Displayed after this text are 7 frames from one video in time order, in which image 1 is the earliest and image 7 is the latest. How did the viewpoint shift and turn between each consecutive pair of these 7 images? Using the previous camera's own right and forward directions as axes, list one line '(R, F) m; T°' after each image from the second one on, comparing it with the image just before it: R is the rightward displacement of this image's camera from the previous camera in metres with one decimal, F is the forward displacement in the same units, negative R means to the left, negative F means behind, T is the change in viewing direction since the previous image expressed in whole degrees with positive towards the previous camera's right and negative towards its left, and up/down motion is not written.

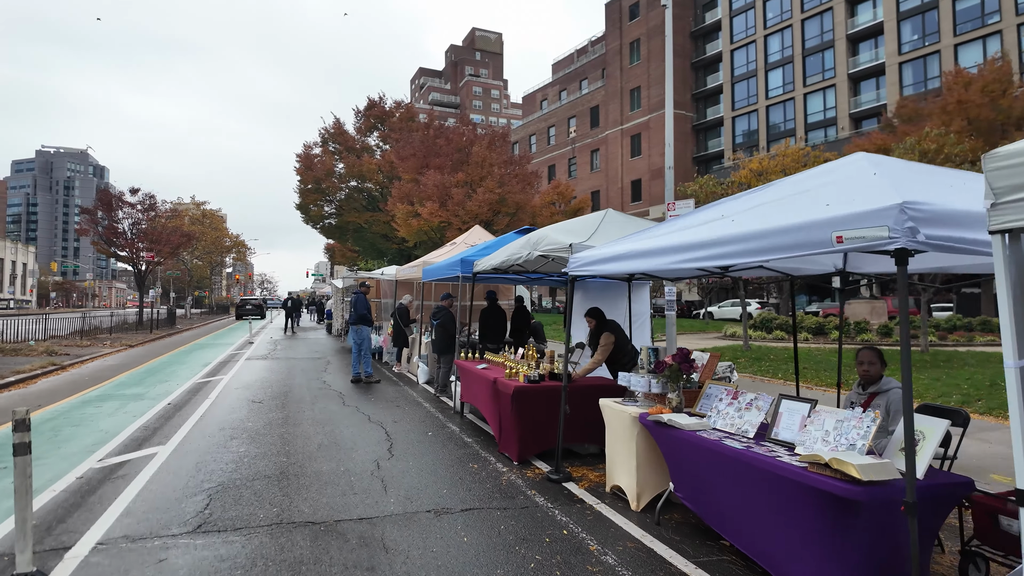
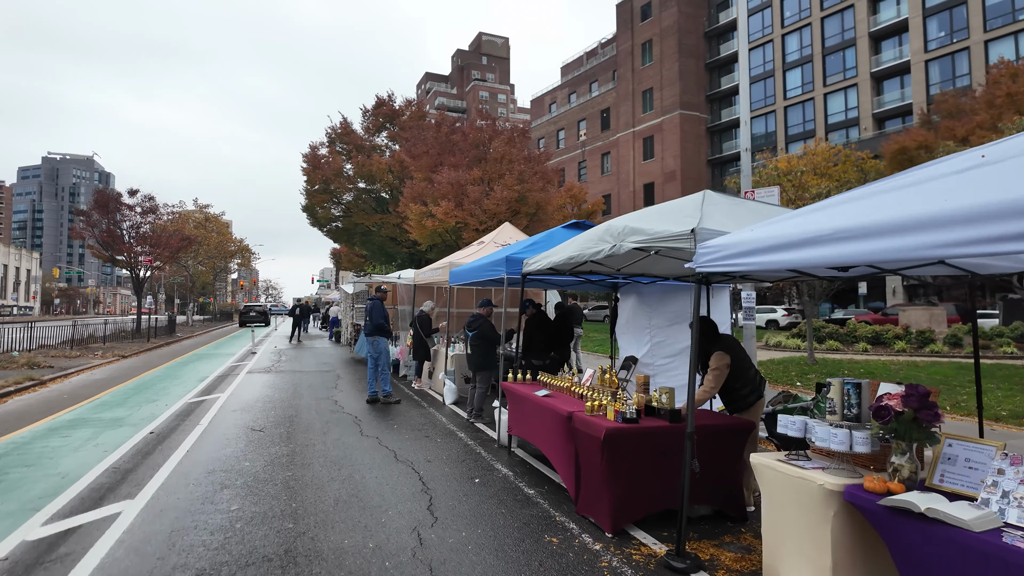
(-0.6, +1.5) m; 0°
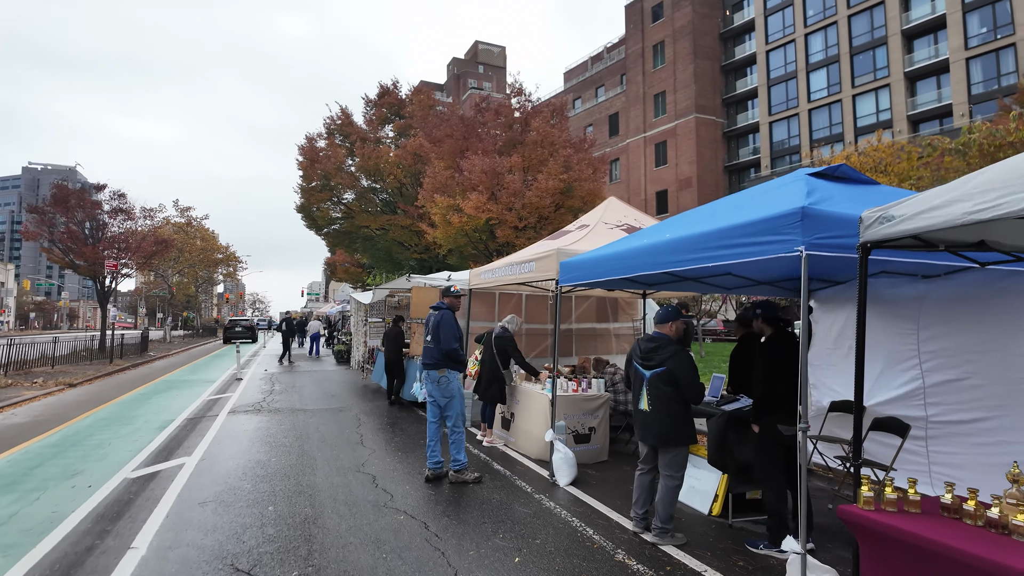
(-1.6, +3.7) m; +1°
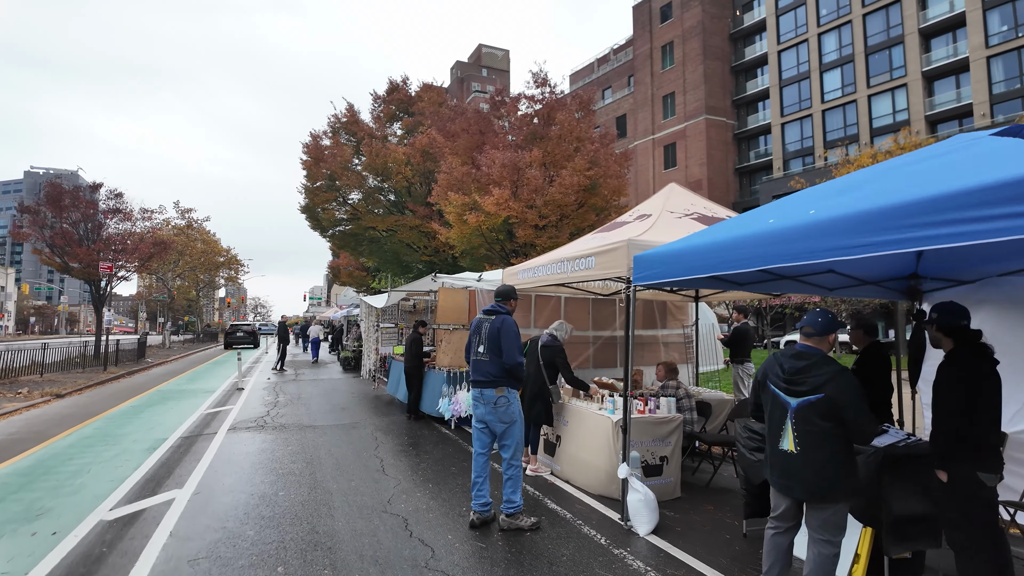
(-0.5, +1.1) m; 0°
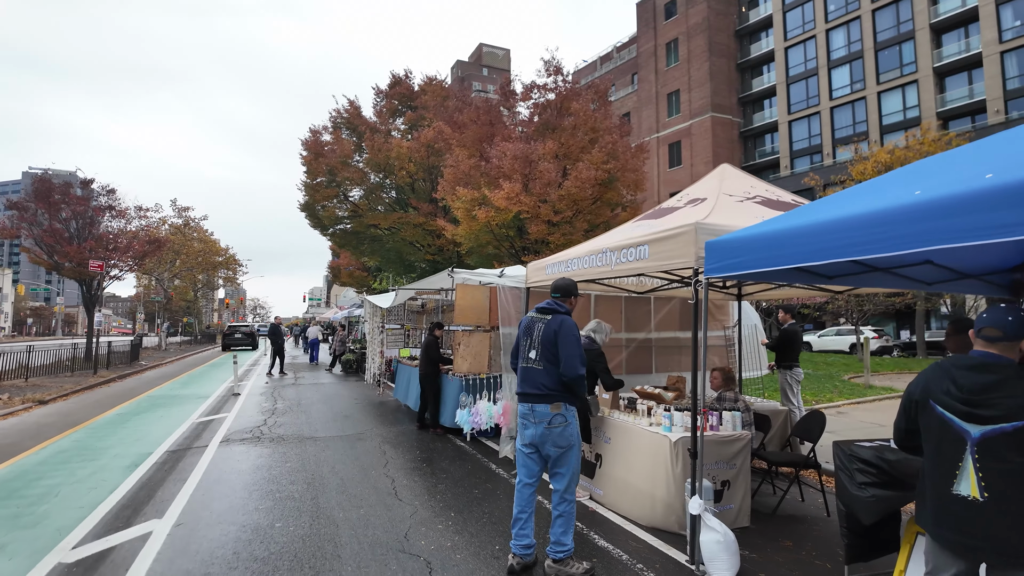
(-0.3, +0.8) m; 0°
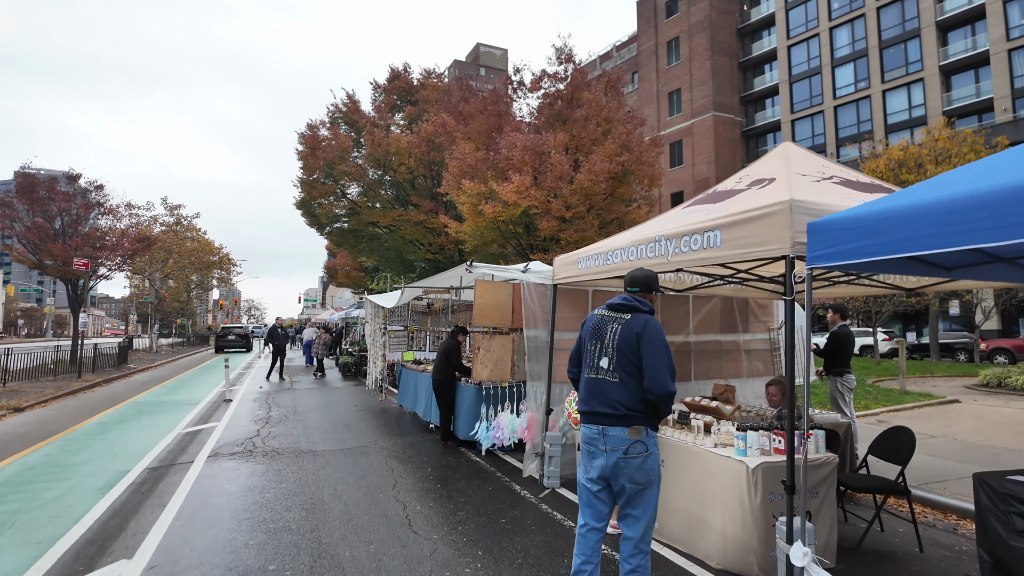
(-0.3, +0.8) m; 0°
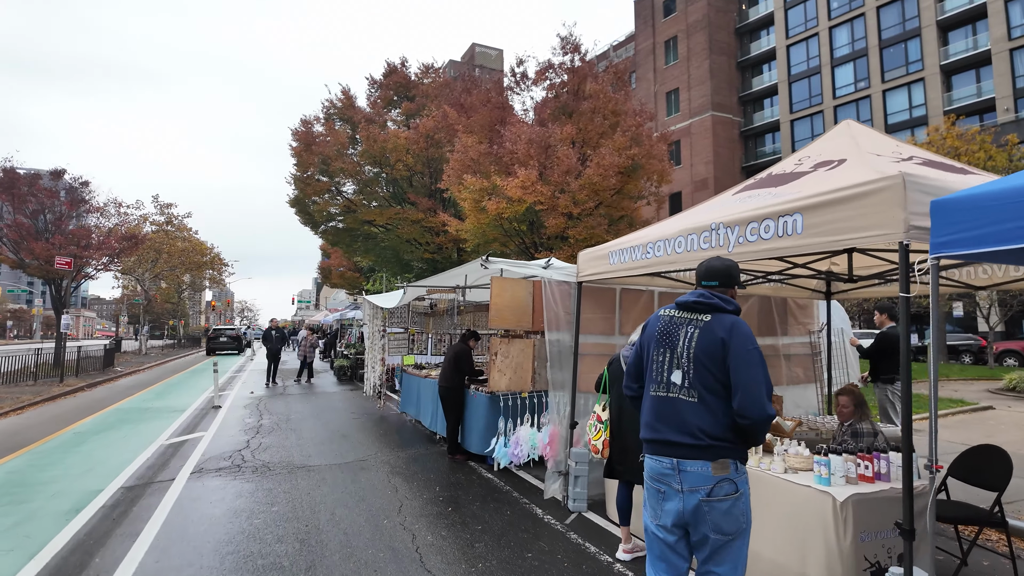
(-0.2, +0.7) m; +1°
